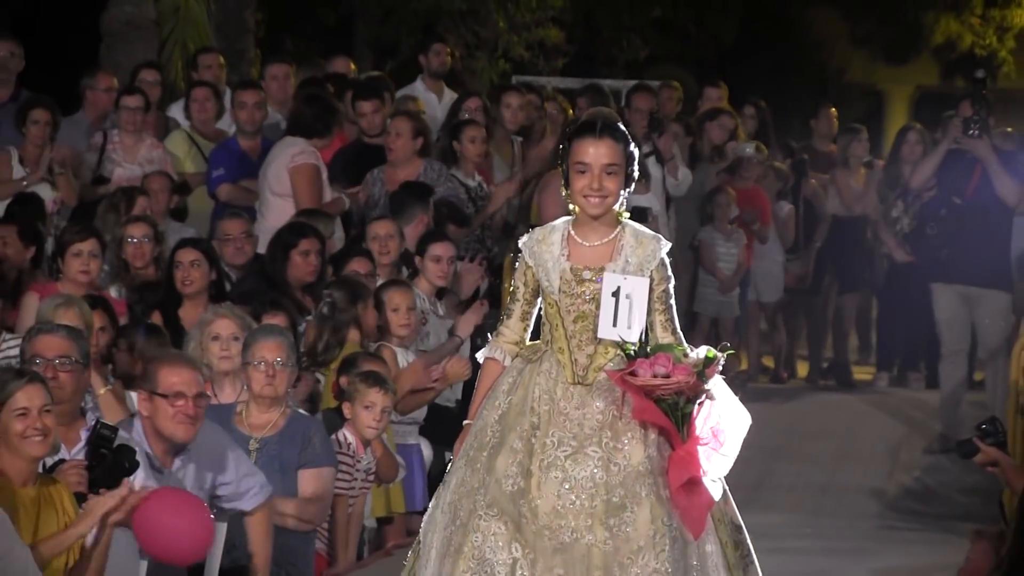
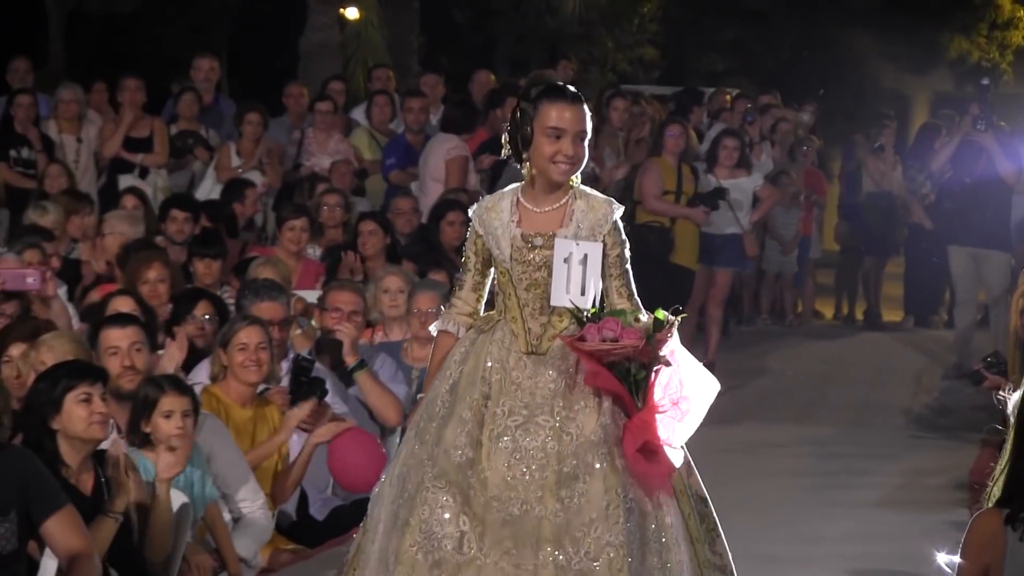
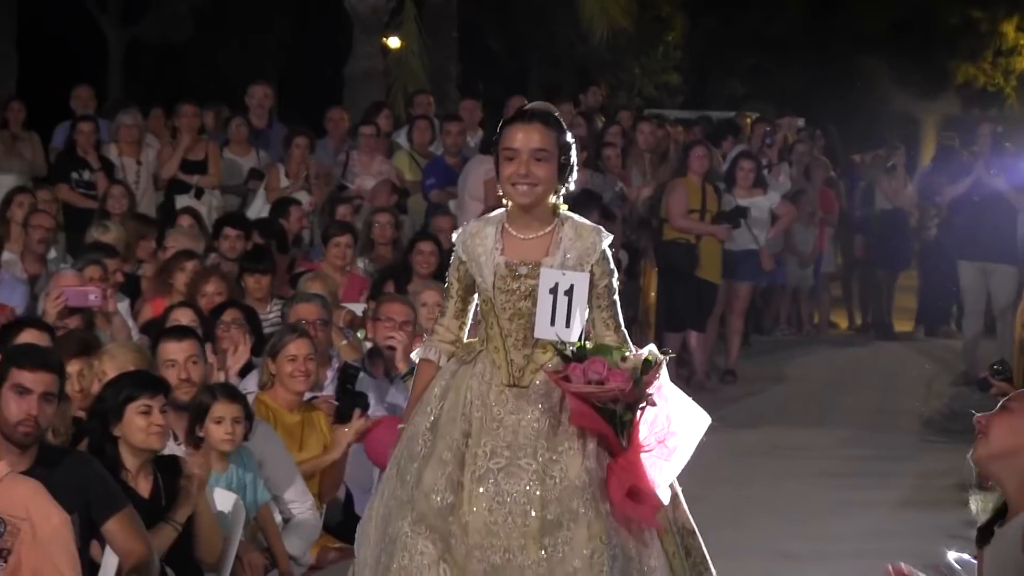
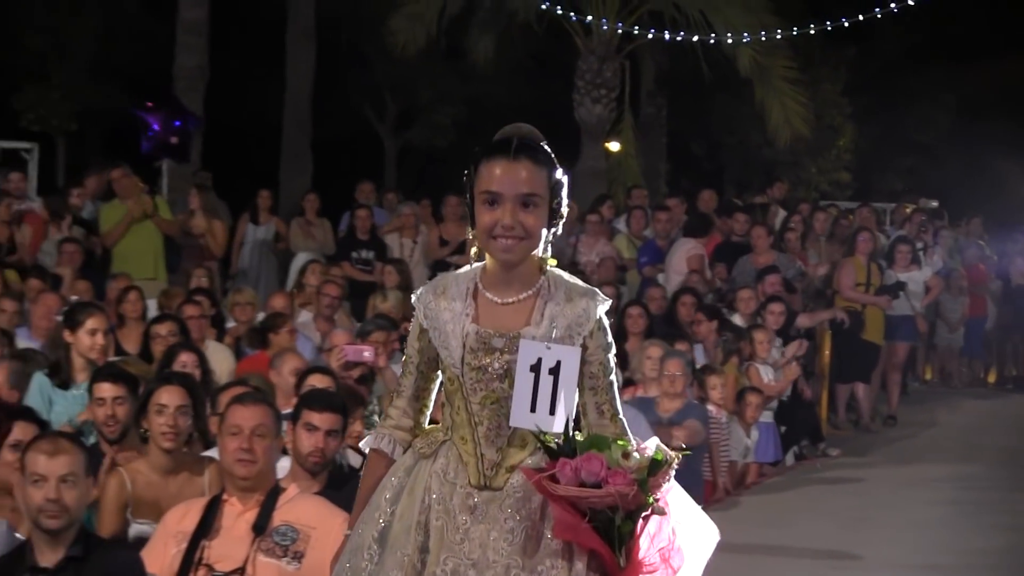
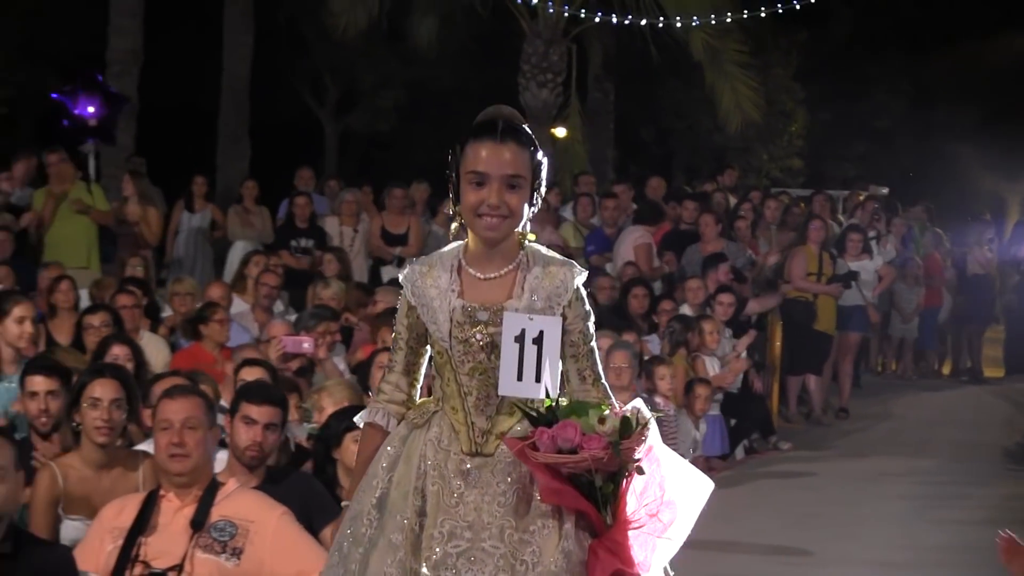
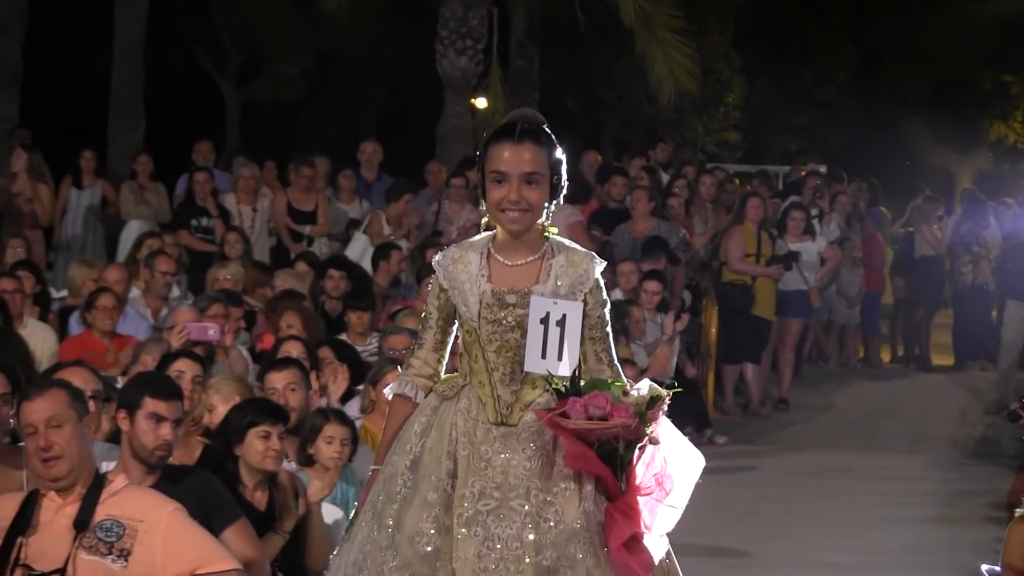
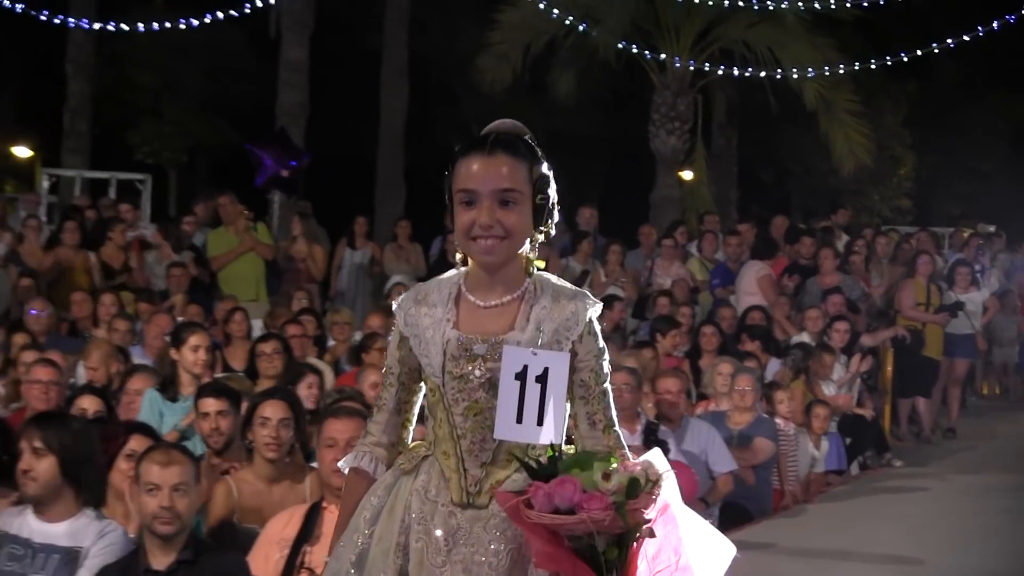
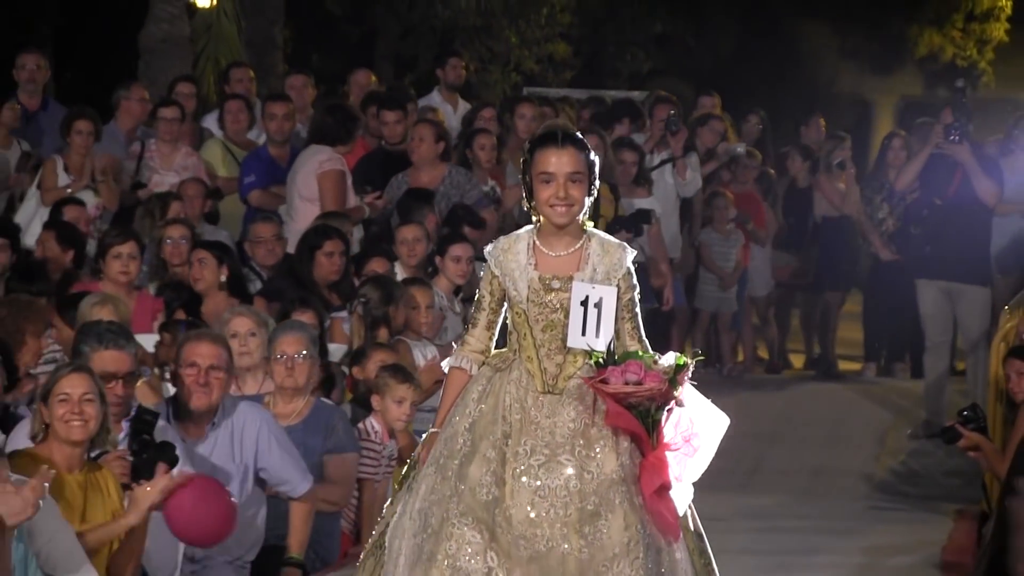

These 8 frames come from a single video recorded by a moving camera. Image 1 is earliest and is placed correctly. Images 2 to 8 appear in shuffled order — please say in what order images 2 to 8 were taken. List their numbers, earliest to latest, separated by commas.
8, 2, 3, 6, 5, 4, 7
